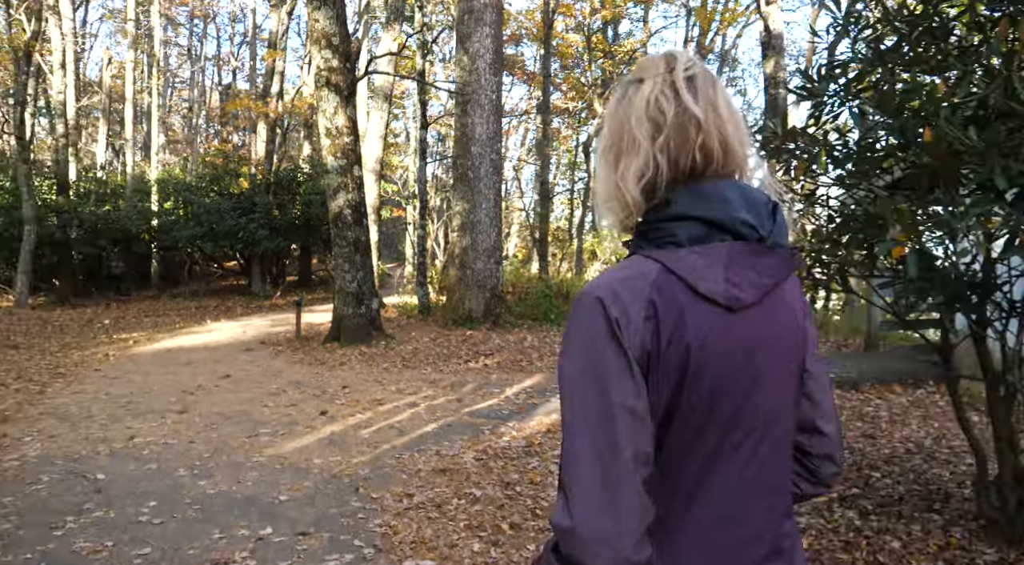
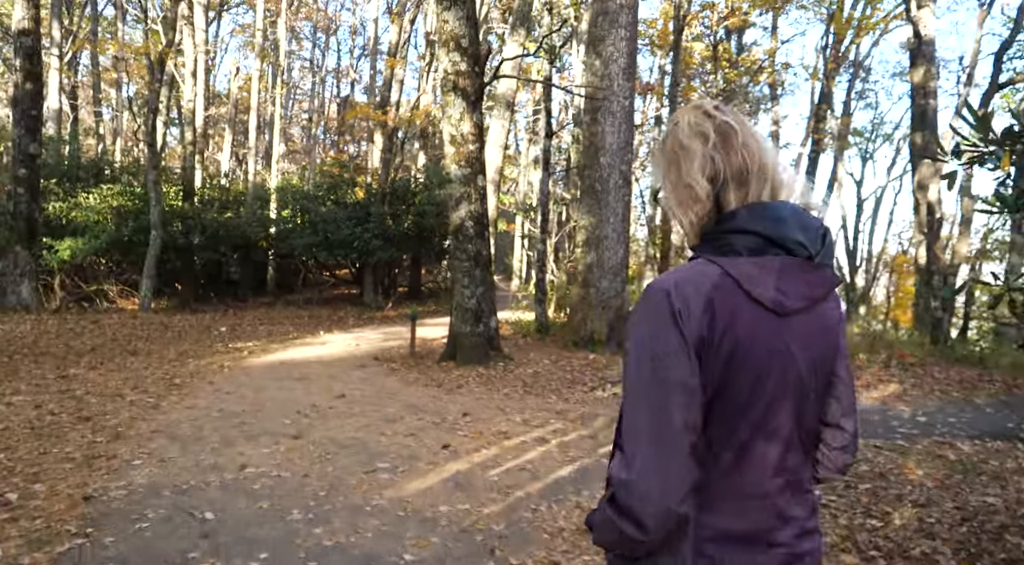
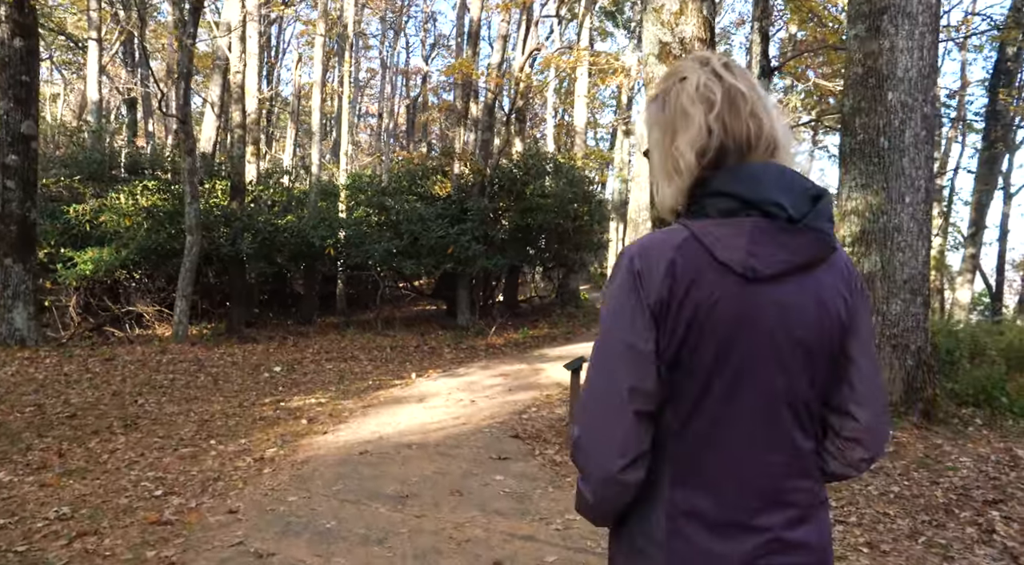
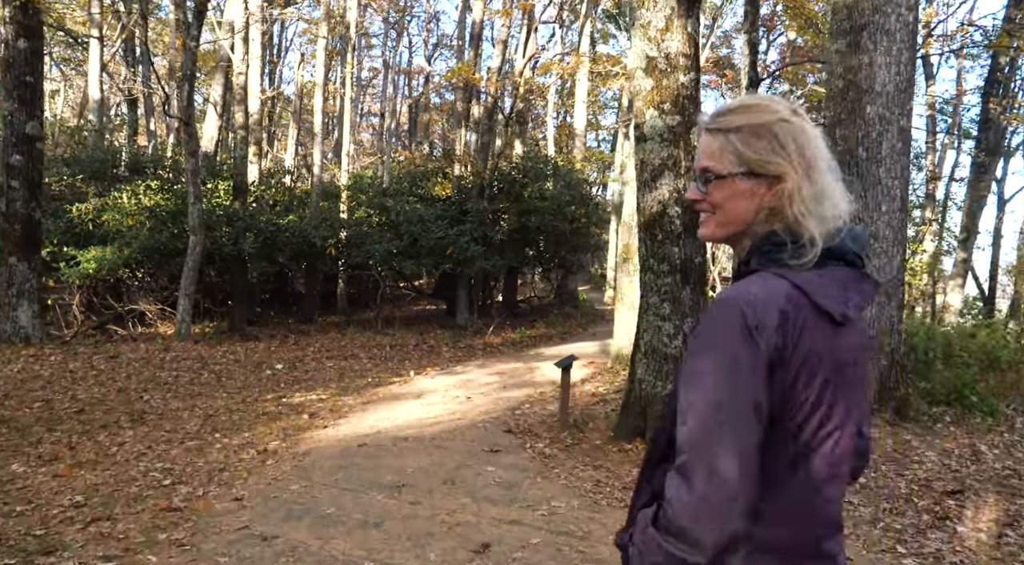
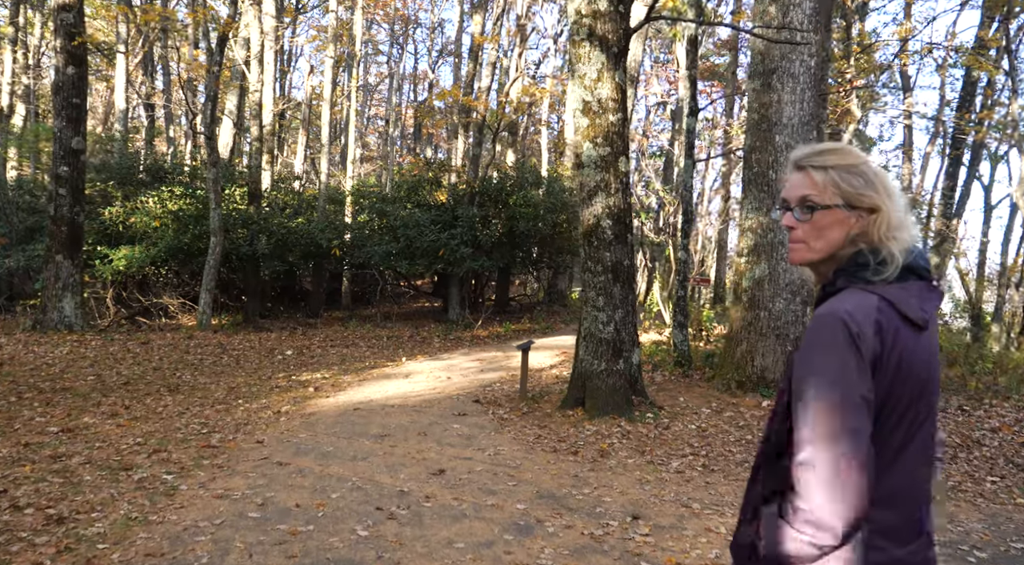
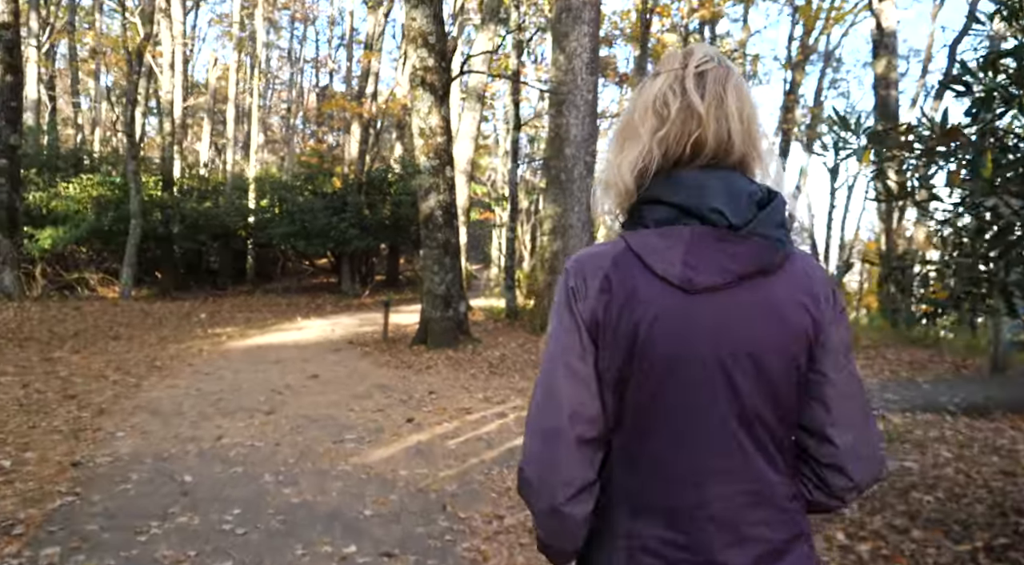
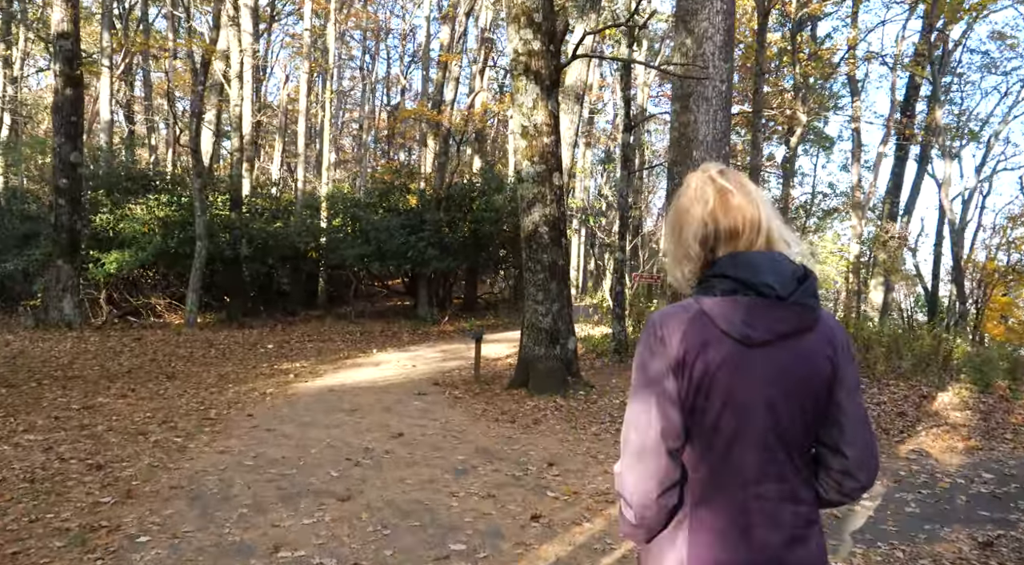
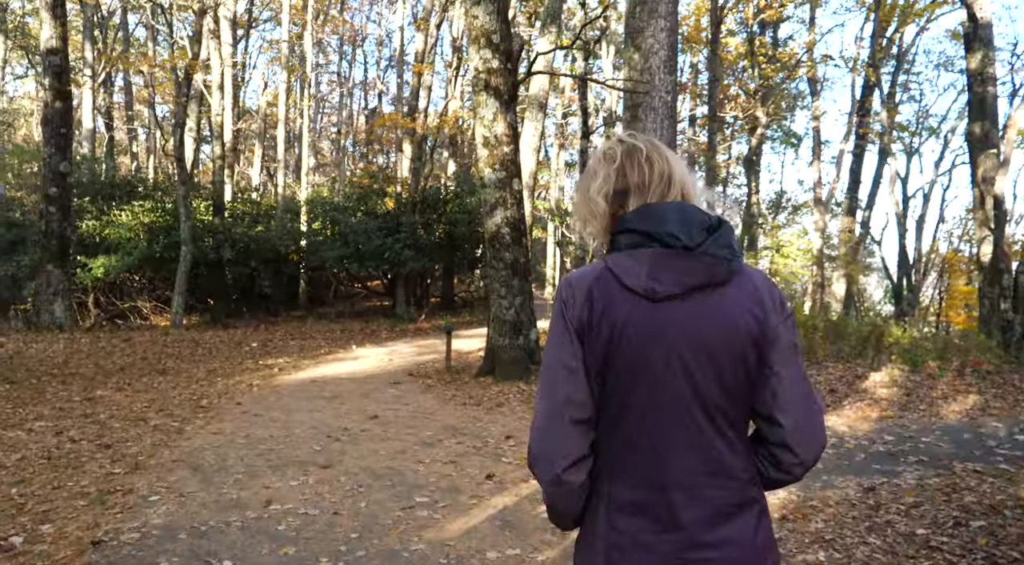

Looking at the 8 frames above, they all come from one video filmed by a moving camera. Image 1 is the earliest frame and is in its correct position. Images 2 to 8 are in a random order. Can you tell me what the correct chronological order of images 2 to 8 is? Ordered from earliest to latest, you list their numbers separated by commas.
6, 2, 8, 7, 5, 4, 3
